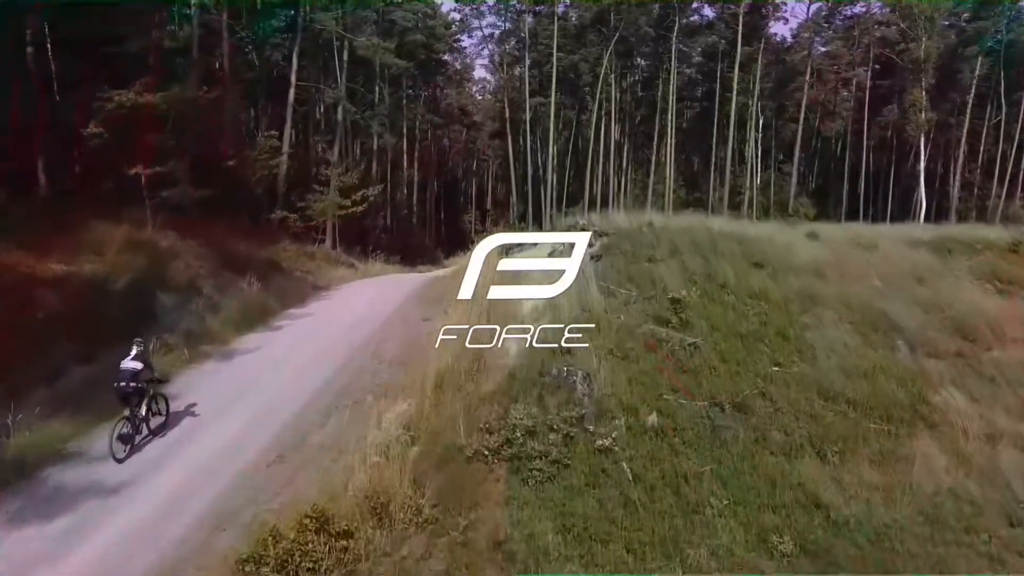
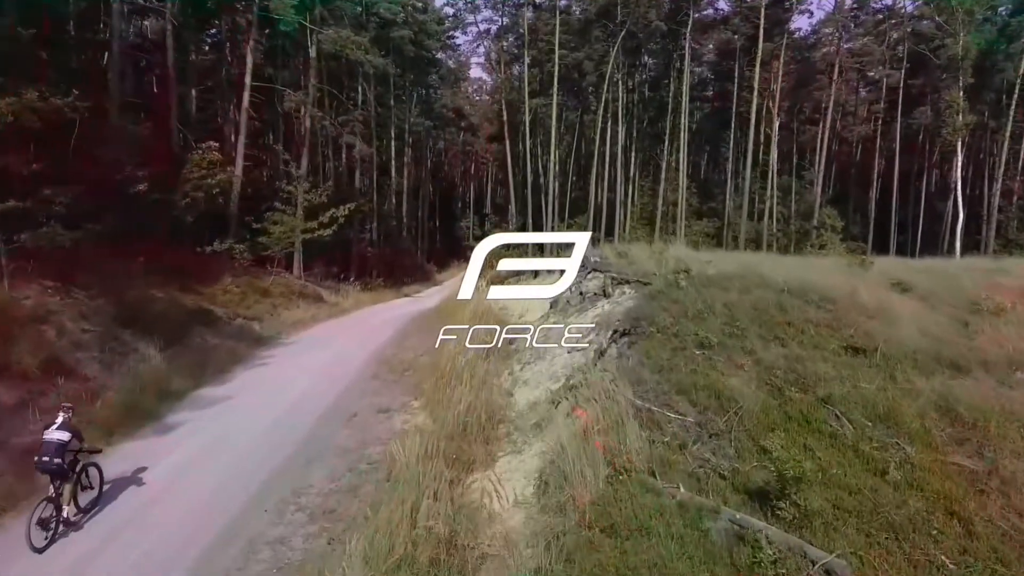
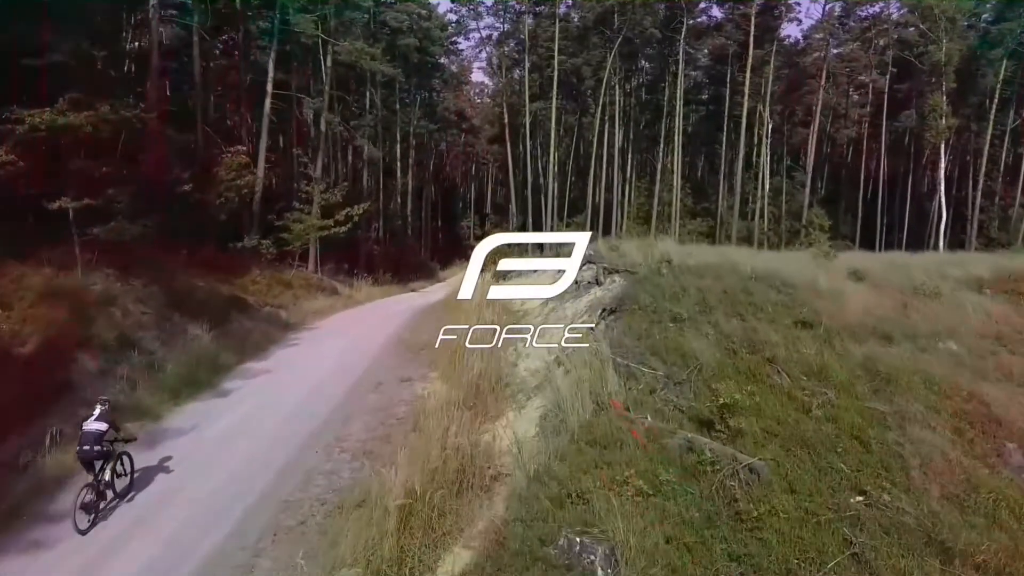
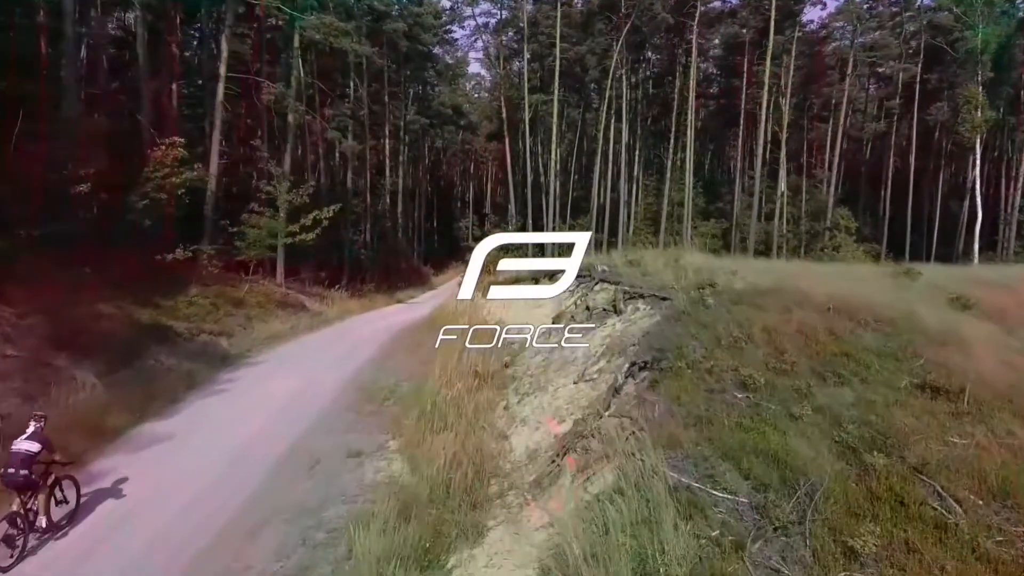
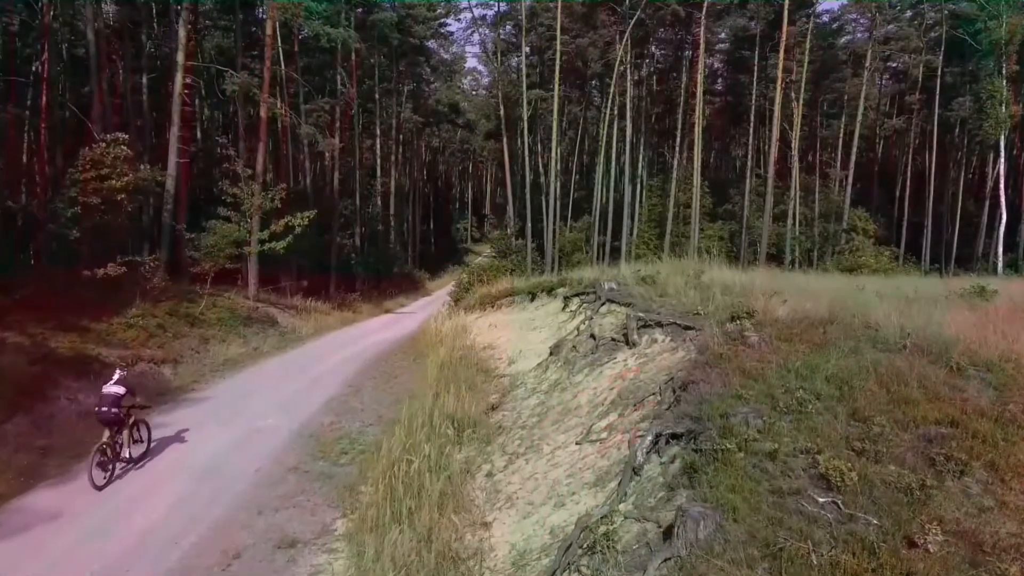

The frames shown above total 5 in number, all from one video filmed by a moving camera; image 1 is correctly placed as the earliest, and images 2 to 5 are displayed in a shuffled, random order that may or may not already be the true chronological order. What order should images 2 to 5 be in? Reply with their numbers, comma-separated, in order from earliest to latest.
3, 2, 4, 5
